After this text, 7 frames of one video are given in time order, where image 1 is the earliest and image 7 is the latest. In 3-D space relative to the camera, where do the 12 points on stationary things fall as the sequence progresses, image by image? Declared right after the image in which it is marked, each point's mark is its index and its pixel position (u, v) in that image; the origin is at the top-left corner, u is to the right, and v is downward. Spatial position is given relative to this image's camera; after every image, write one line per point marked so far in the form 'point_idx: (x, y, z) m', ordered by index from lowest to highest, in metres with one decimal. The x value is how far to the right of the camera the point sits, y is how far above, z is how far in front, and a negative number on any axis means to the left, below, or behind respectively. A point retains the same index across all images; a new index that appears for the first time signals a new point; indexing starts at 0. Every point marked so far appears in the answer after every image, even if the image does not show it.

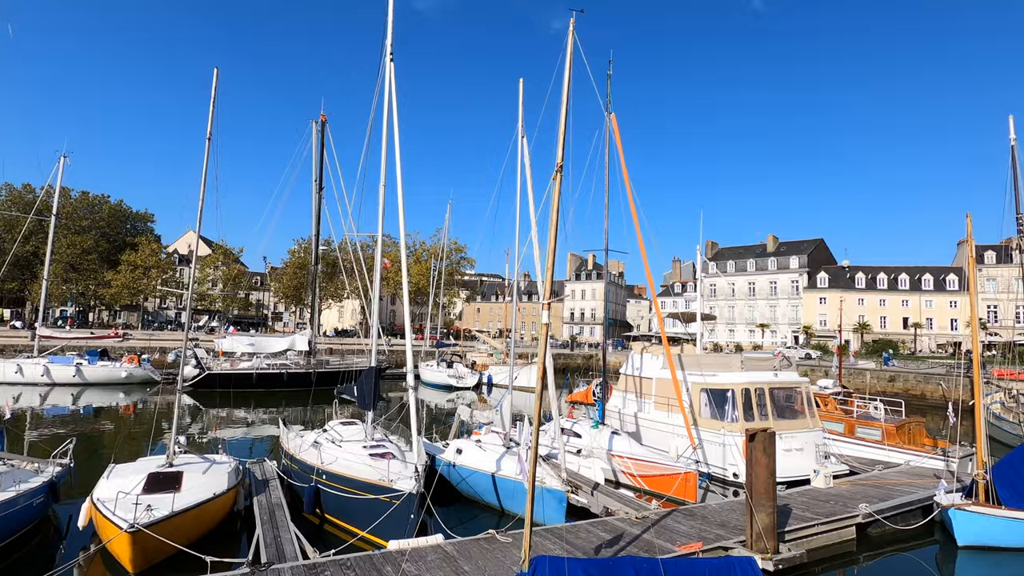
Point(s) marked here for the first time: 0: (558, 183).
0: (+0.5, +1.1, +5.7) m
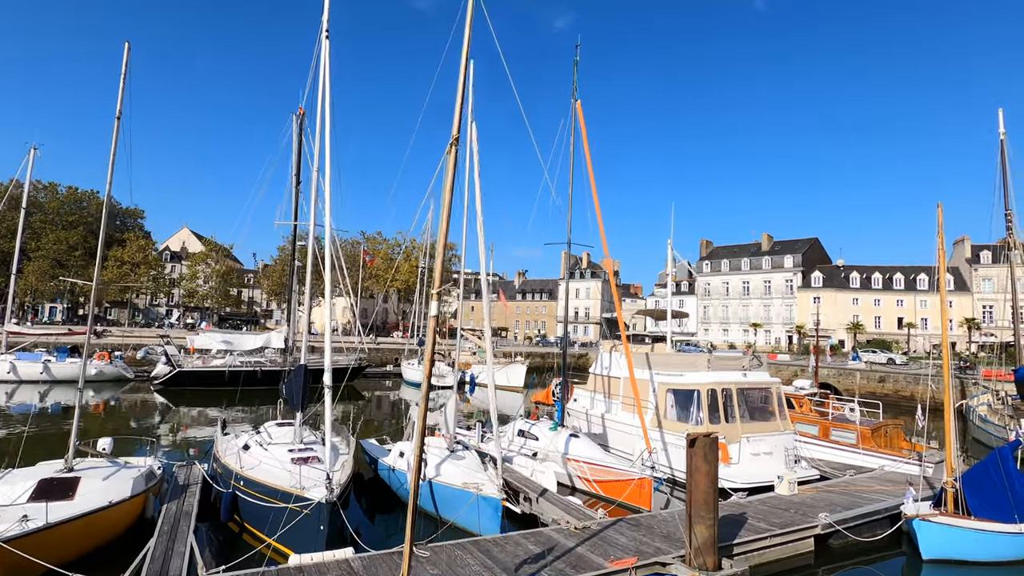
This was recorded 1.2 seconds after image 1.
0: (-0.6, +1.2, +5.1) m
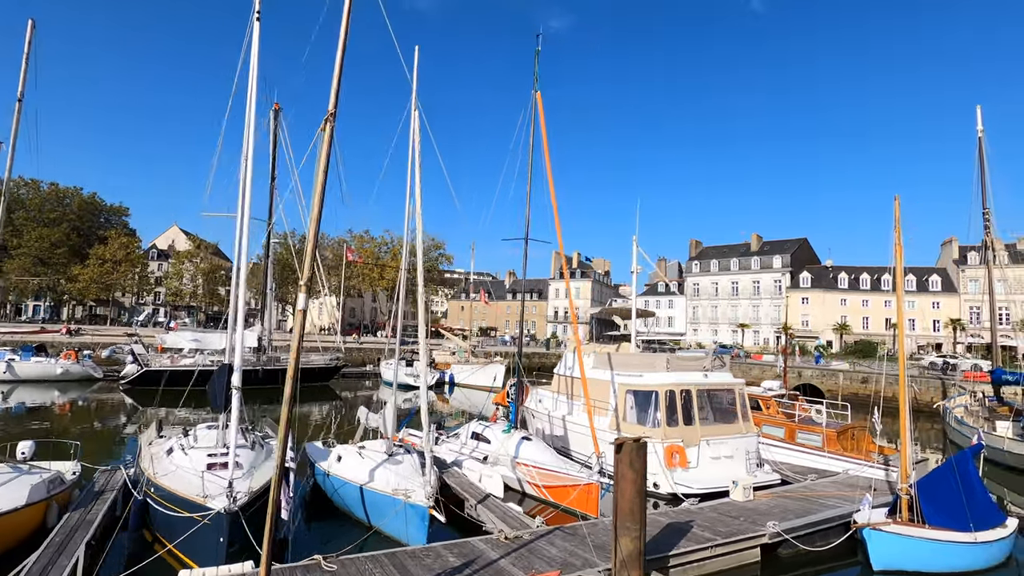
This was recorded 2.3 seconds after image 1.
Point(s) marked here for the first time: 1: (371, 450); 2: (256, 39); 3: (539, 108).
0: (-1.6, +1.3, +4.6) m
1: (-2.7, -3.1, +10.0) m
2: (-4.6, +4.4, +9.4) m
3: (+0.7, +4.8, +14.0) m
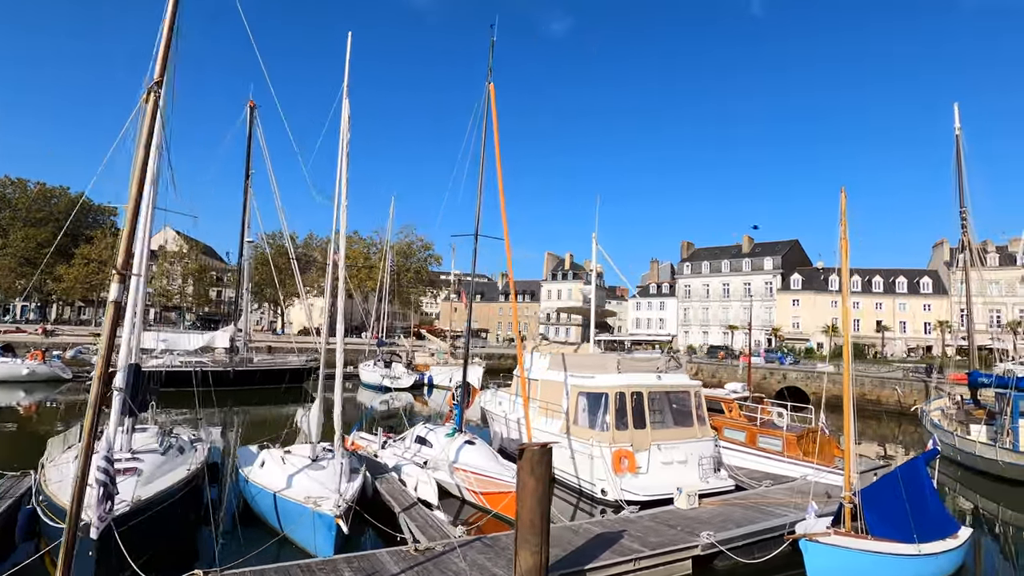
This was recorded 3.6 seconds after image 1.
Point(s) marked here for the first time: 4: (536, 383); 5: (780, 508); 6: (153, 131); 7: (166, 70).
0: (-2.8, +1.4, +4.1) m
1: (-3.9, -3.0, +9.5) m
2: (-5.8, +4.5, +9.0) m
3: (-0.5, +4.8, +13.5) m
4: (+0.6, -2.5, +14.1) m
5: (+4.9, -4.0, +9.7) m
6: (-2.8, +1.2, +4.1) m
7: (-2.7, +1.7, +4.2) m
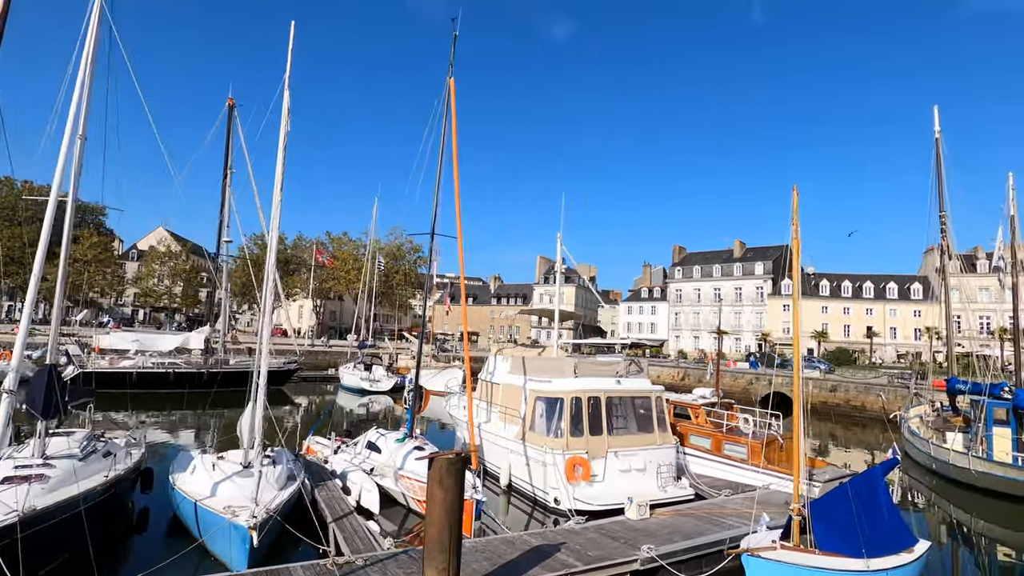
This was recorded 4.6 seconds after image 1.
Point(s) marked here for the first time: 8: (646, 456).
0: (-3.7, +1.5, +3.7) m
1: (-4.9, -3.0, +9.1) m
2: (-6.7, +4.6, +8.6) m
3: (-1.5, +4.8, +13.2) m
4: (-0.4, -2.5, +13.7) m
5: (+3.9, -4.0, +9.3) m
6: (-3.7, +1.3, +3.7) m
7: (-3.7, +1.8, +3.8) m
8: (+2.9, -3.6, +11.3) m
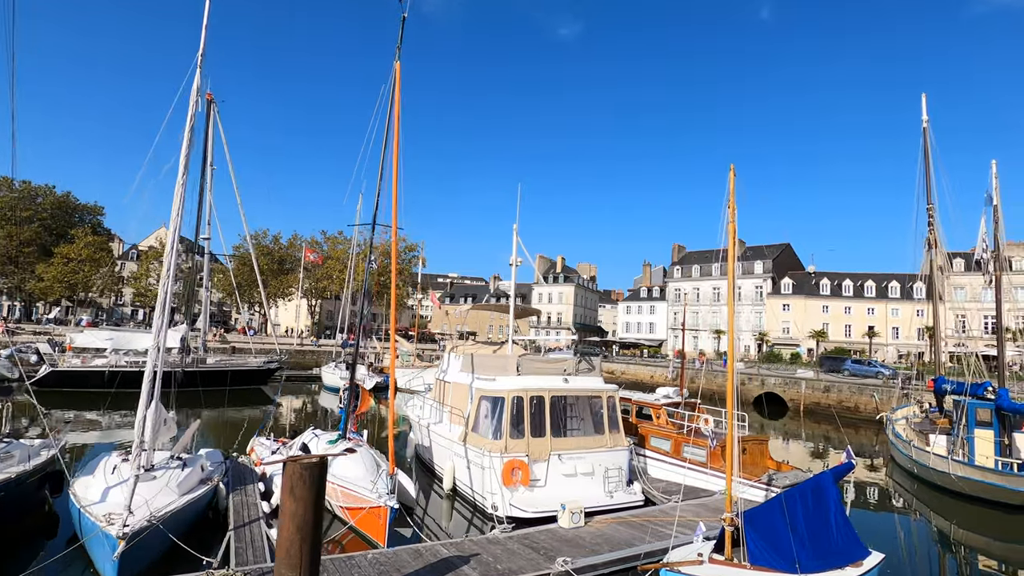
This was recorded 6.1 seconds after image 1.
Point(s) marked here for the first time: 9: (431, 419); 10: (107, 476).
0: (-5.1, +1.6, +3.1) m
1: (-6.1, -2.8, +8.5) m
2: (-8.0, +4.7, +8.0) m
3: (-2.7, +4.9, +12.6) m
4: (-1.6, -2.4, +13.0) m
5: (+2.6, -3.9, +8.6) m
6: (-5.0, +1.4, +3.1) m
7: (-5.0, +2.0, +3.2) m
8: (+1.6, -3.4, +10.6) m
9: (-2.1, -3.3, +13.6) m
10: (-6.2, -2.9, +8.2) m
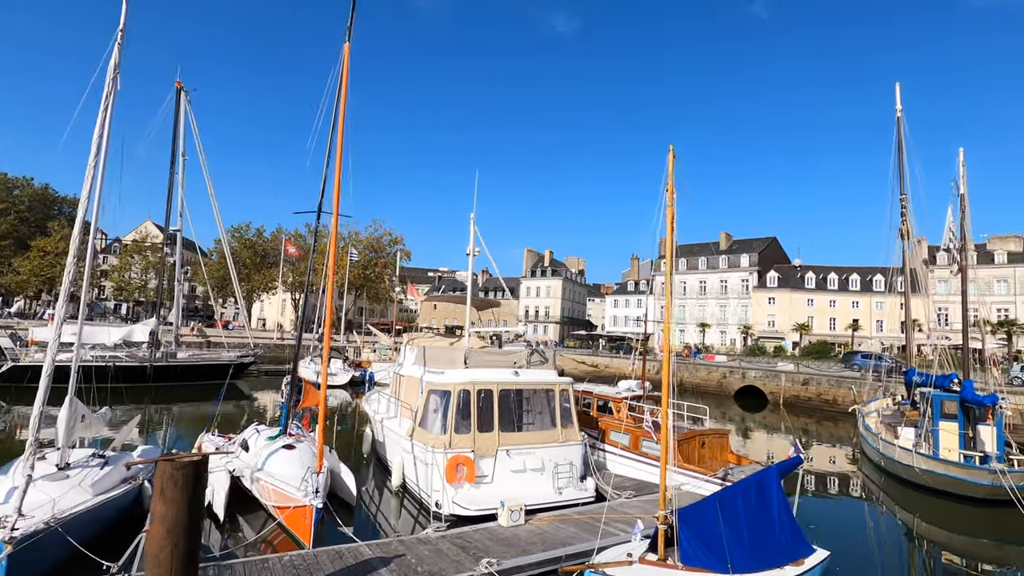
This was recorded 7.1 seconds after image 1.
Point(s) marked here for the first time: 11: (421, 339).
0: (-6.0, +1.7, +2.7) m
1: (-7.1, -2.6, +8.0) m
2: (-8.9, +4.9, +7.5) m
3: (-3.7, +5.2, +12.1) m
4: (-2.6, -2.2, +12.6) m
5: (+1.6, -3.7, +8.3) m
6: (-6.0, +1.5, +2.6) m
7: (-5.9, +2.1, +2.7) m
8: (+0.6, -3.2, +10.3) m
9: (-3.1, -3.1, +13.2) m
10: (-7.2, -2.7, +7.7) m
11: (-2.3, -1.3, +13.4) m
